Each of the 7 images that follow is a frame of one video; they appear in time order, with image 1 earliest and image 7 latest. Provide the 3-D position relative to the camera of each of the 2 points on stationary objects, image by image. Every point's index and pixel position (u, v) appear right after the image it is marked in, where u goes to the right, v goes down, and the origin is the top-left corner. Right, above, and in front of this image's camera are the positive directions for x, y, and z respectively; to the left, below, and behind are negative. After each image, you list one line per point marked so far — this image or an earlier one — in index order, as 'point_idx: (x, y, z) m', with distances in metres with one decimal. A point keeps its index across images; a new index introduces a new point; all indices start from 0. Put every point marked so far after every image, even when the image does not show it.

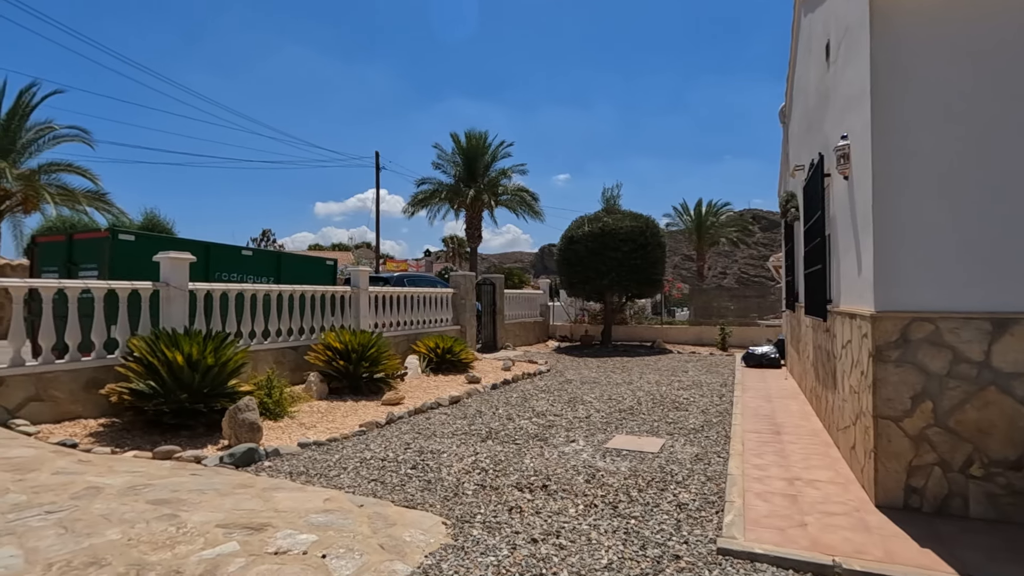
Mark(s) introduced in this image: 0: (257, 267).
0: (-4.5, +0.4, +9.4) m
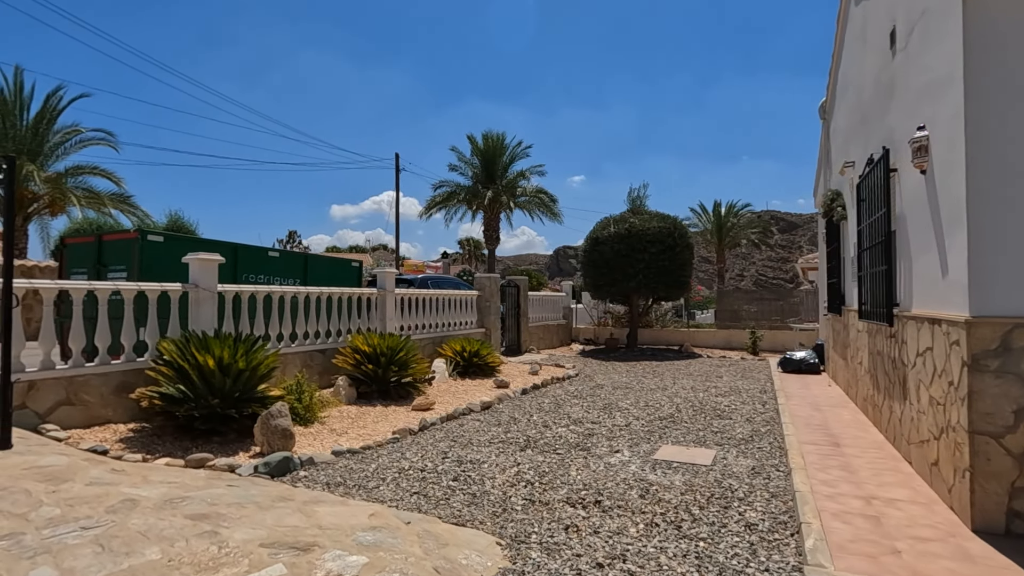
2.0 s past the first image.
0: (-4.0, +0.3, +9.3) m
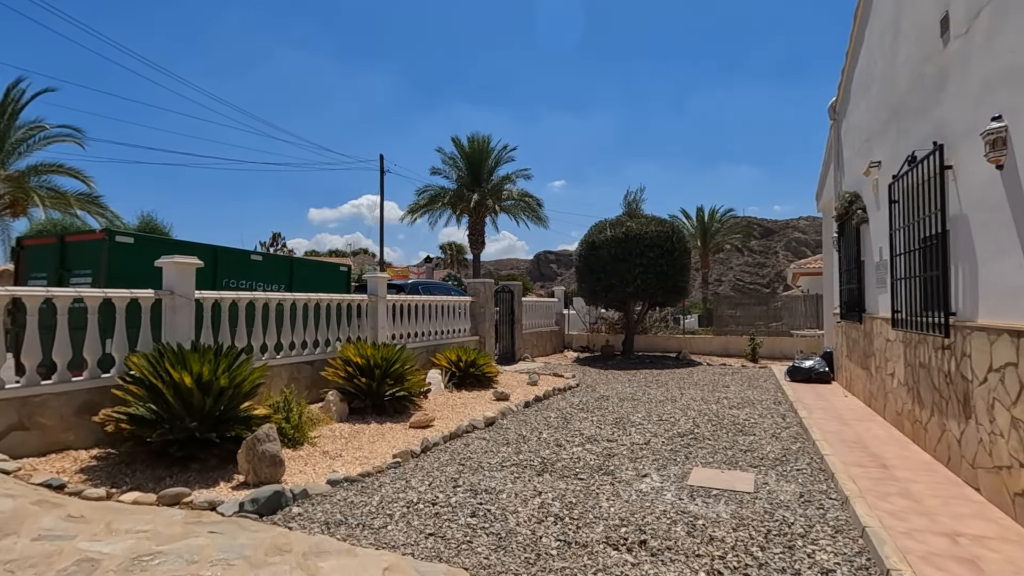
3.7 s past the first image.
0: (-3.9, +0.2, +8.6) m
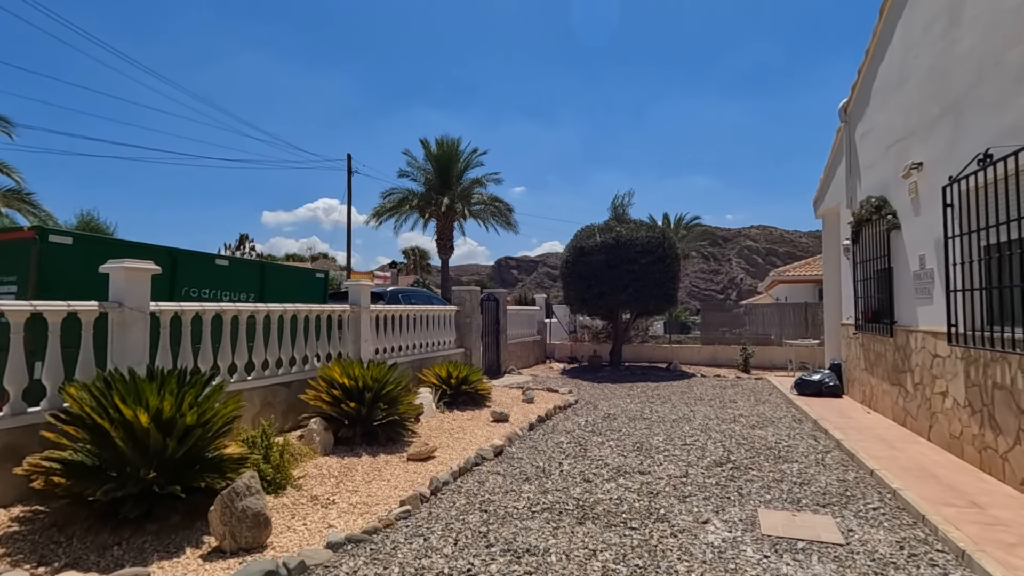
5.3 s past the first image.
0: (-3.9, +0.1, +7.5) m
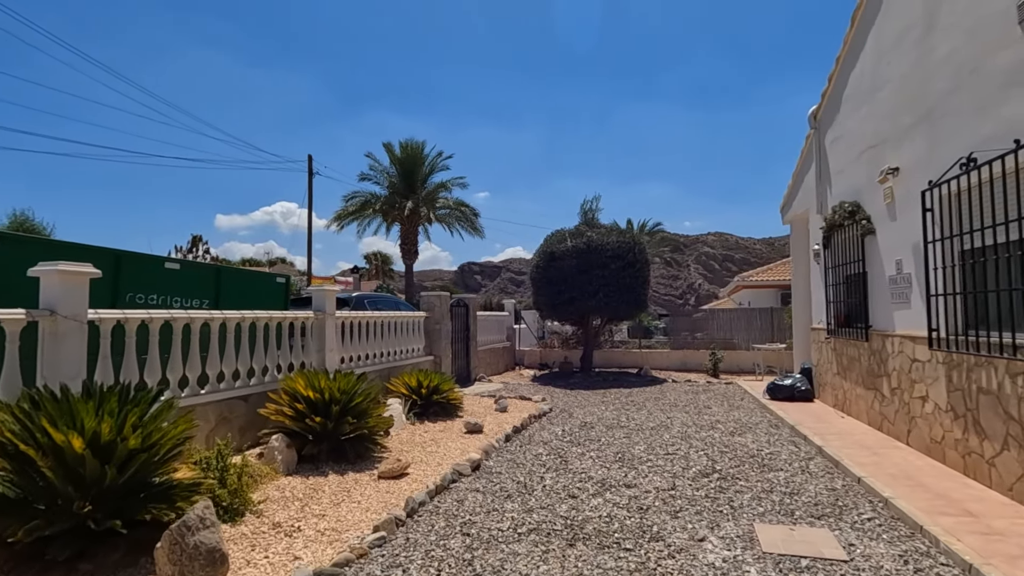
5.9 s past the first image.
0: (-4.2, 0.0, +6.9) m
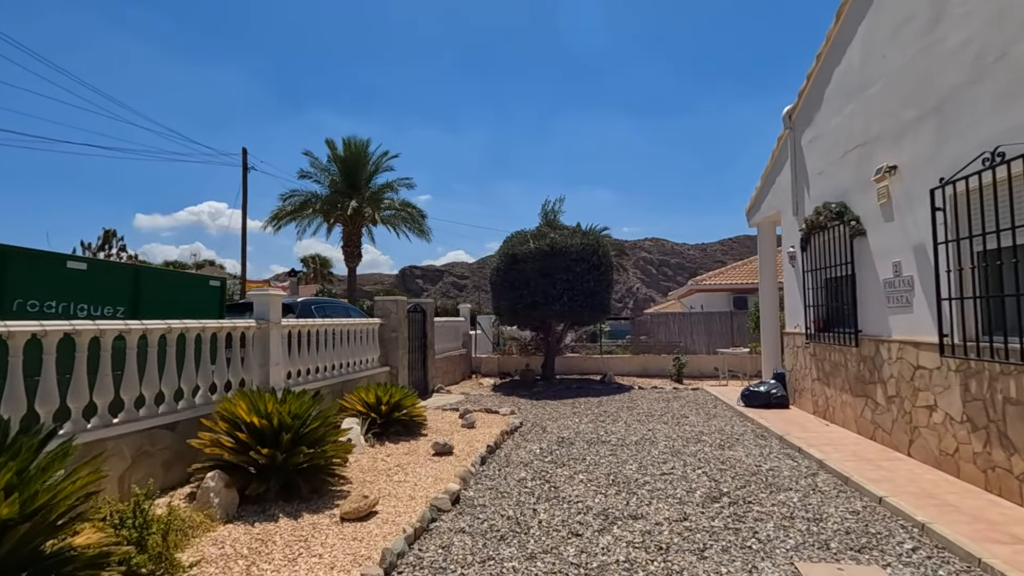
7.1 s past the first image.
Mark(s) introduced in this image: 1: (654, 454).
0: (-4.4, 0.0, +5.6) m
1: (+1.8, -2.1, +6.9) m
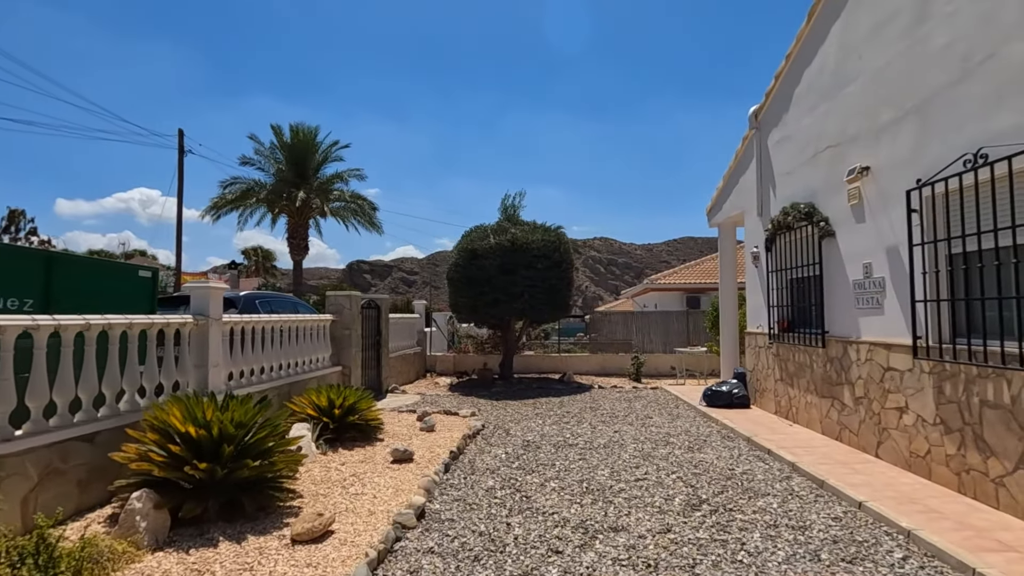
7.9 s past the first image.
0: (-4.6, +0.1, +4.8) m
1: (+1.4, -2.1, +6.7) m
